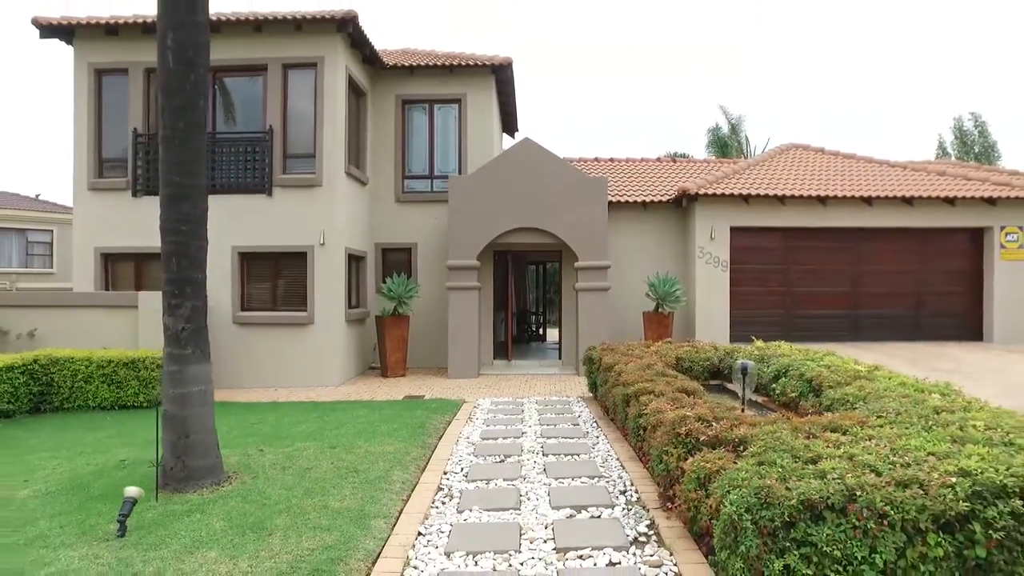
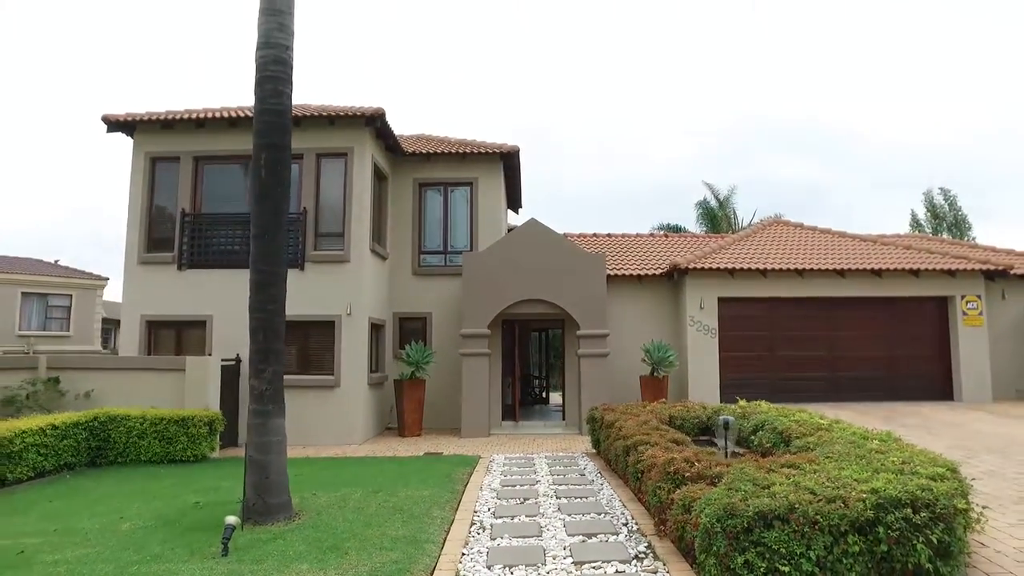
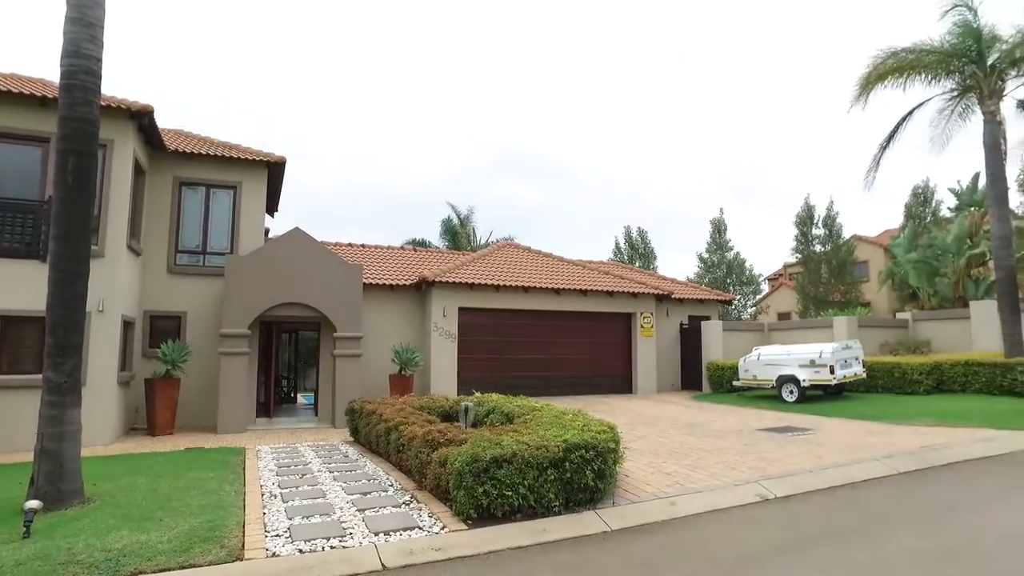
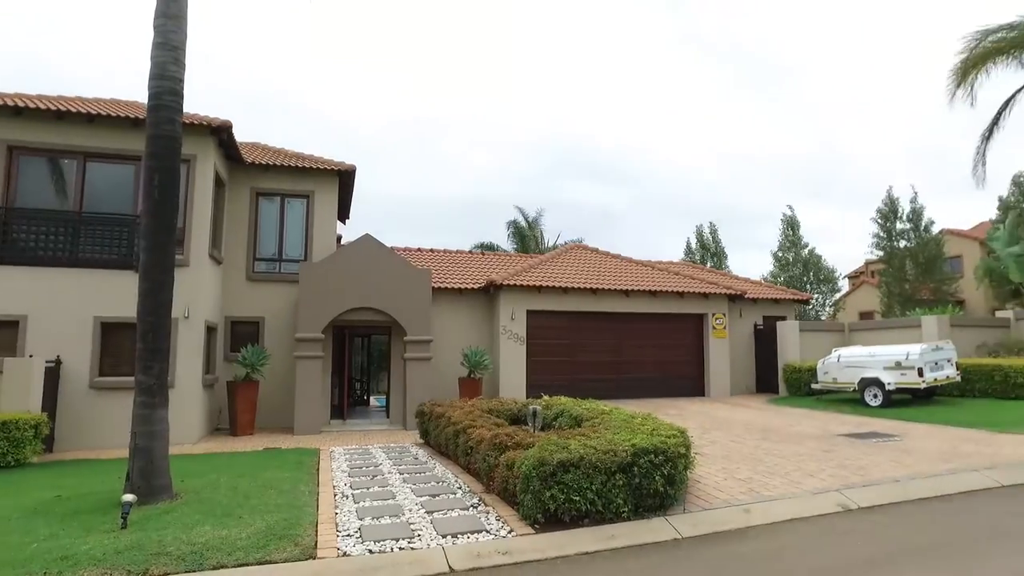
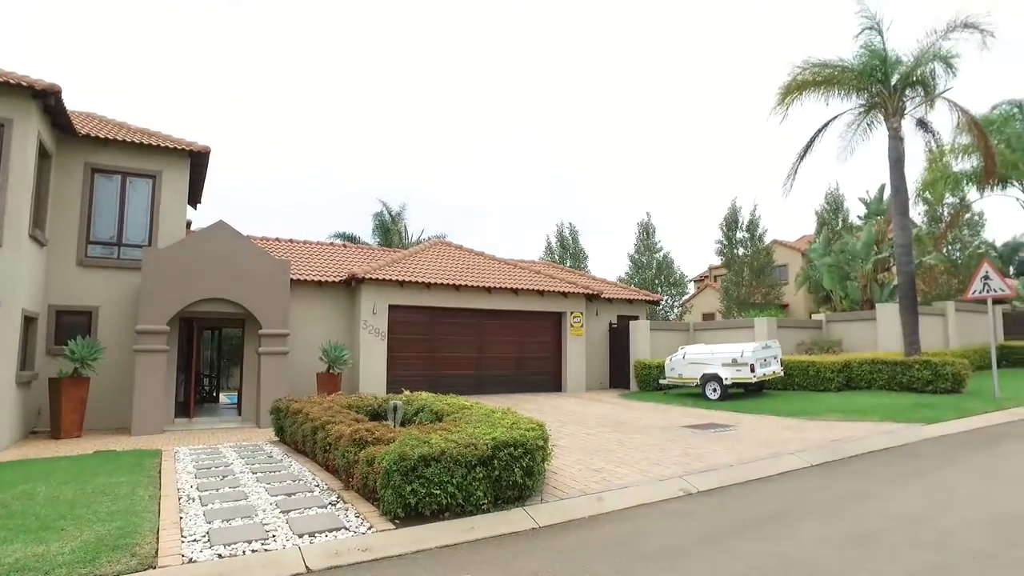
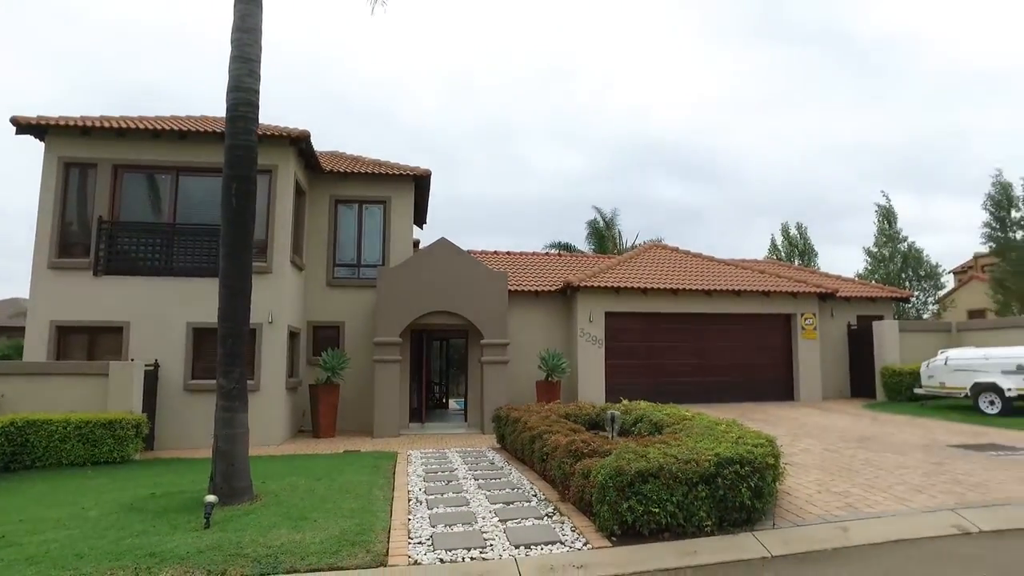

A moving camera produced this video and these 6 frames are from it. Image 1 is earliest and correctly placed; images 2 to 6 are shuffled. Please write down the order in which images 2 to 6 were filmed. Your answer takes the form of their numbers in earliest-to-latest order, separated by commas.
2, 6, 4, 3, 5
